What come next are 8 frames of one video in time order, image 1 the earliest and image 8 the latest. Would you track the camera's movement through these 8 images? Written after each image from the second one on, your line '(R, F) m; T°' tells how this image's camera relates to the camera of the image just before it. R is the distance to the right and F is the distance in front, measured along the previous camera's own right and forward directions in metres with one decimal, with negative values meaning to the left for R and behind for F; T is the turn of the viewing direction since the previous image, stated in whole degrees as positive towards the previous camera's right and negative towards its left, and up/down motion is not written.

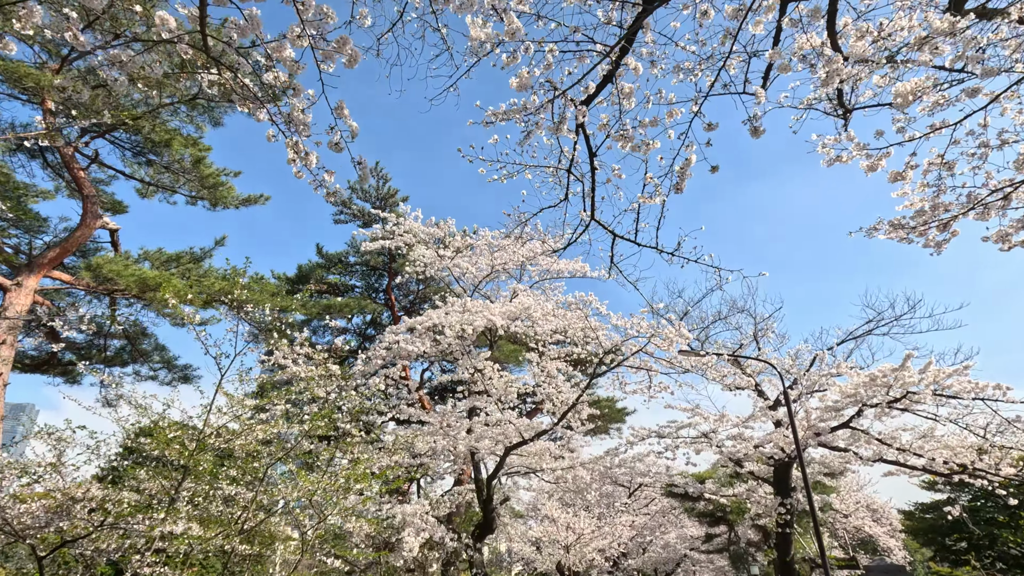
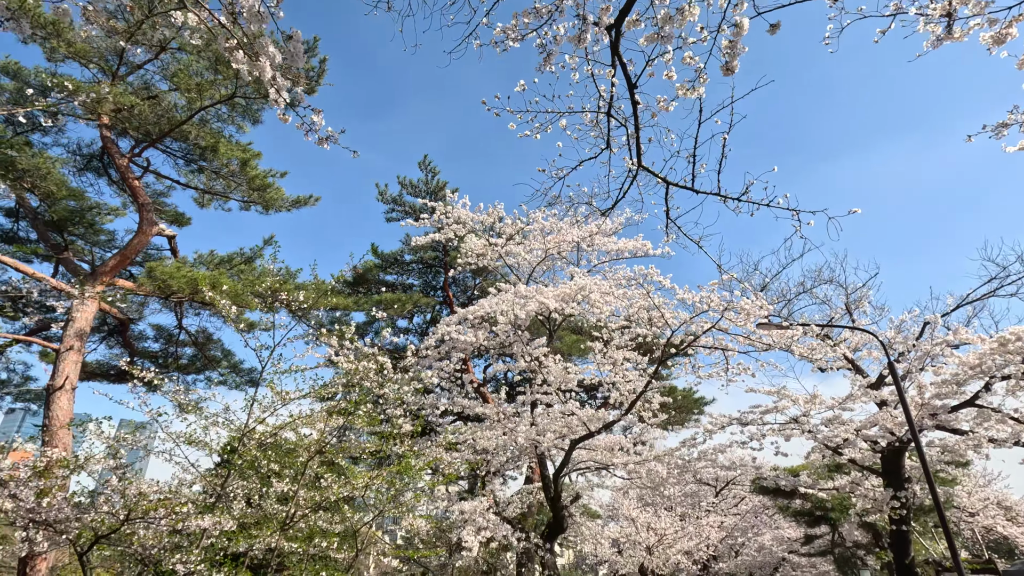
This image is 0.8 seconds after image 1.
(+0.2, +0.6) m; -7°
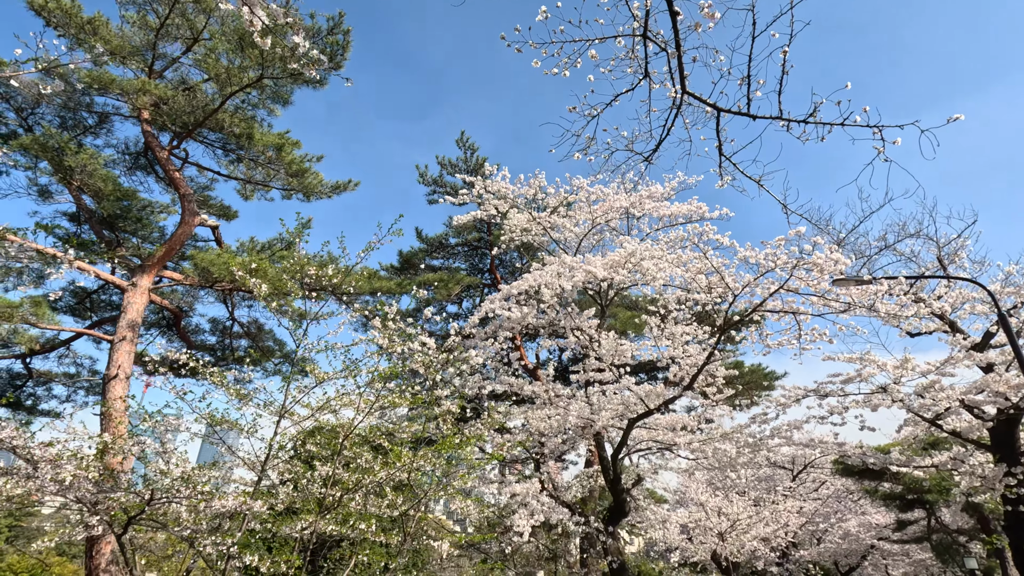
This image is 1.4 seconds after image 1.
(+0.2, +0.5) m; -6°
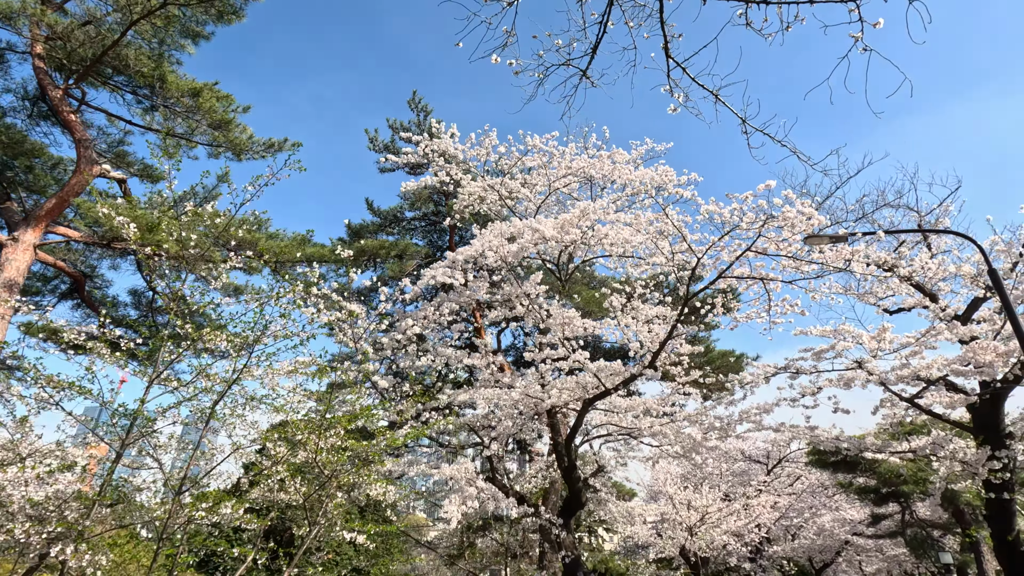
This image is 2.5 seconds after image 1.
(+0.6, +0.9) m; +2°
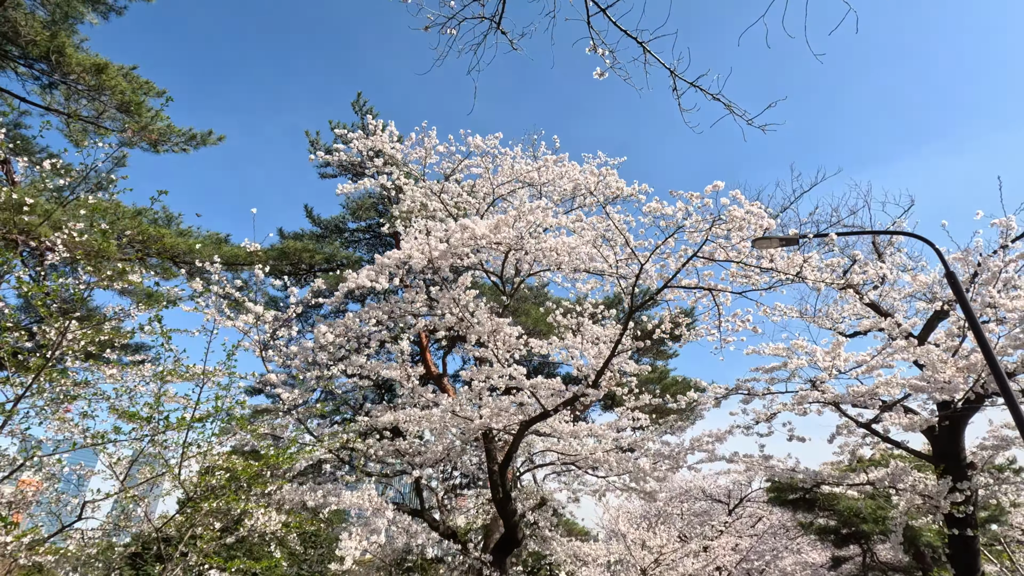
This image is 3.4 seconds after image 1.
(+0.5, +0.7) m; +3°
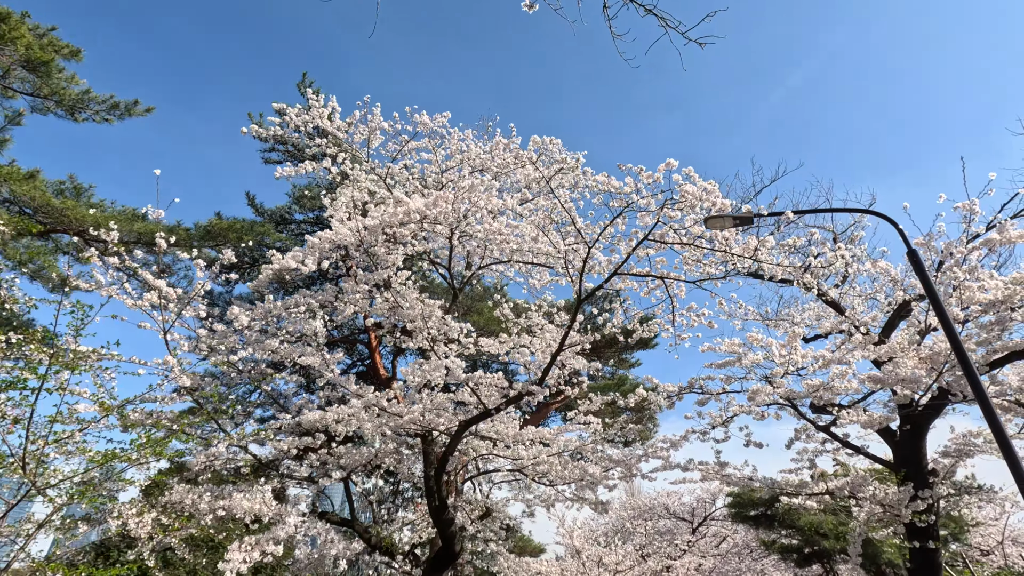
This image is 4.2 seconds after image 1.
(+0.4, +0.6) m; +3°
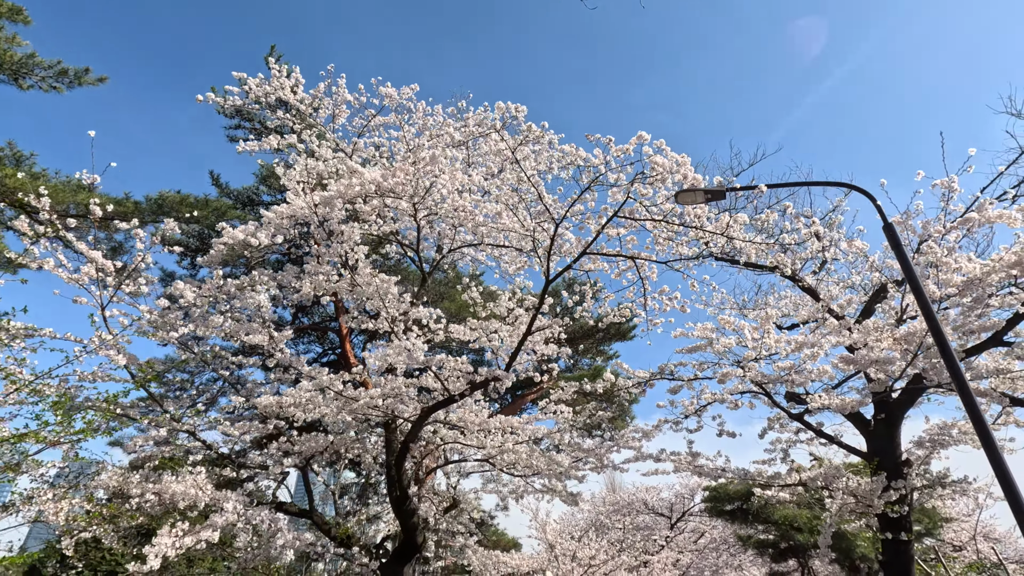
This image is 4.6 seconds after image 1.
(+0.3, +0.3) m; +1°
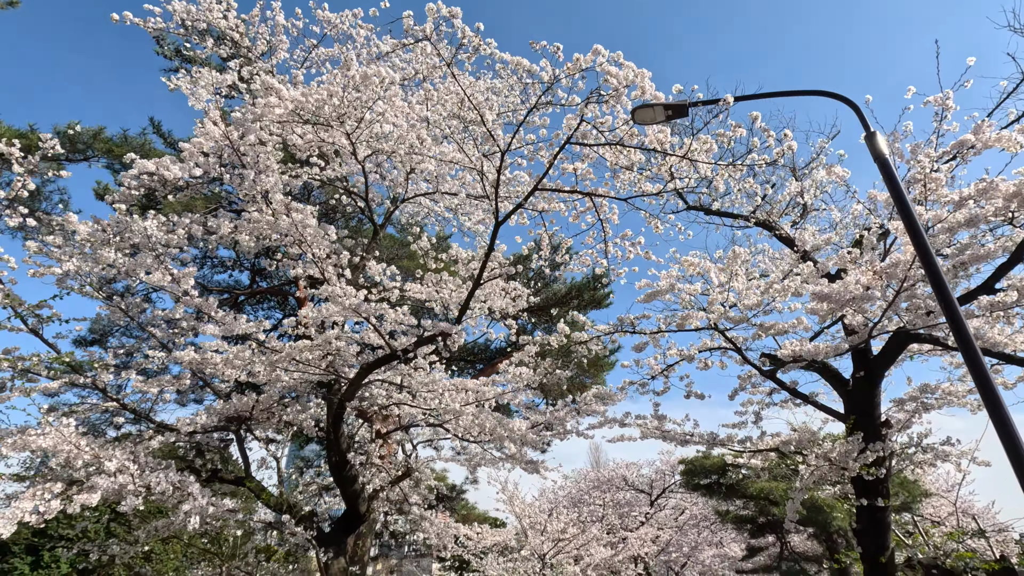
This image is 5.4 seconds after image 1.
(+0.5, +0.6) m; +1°
